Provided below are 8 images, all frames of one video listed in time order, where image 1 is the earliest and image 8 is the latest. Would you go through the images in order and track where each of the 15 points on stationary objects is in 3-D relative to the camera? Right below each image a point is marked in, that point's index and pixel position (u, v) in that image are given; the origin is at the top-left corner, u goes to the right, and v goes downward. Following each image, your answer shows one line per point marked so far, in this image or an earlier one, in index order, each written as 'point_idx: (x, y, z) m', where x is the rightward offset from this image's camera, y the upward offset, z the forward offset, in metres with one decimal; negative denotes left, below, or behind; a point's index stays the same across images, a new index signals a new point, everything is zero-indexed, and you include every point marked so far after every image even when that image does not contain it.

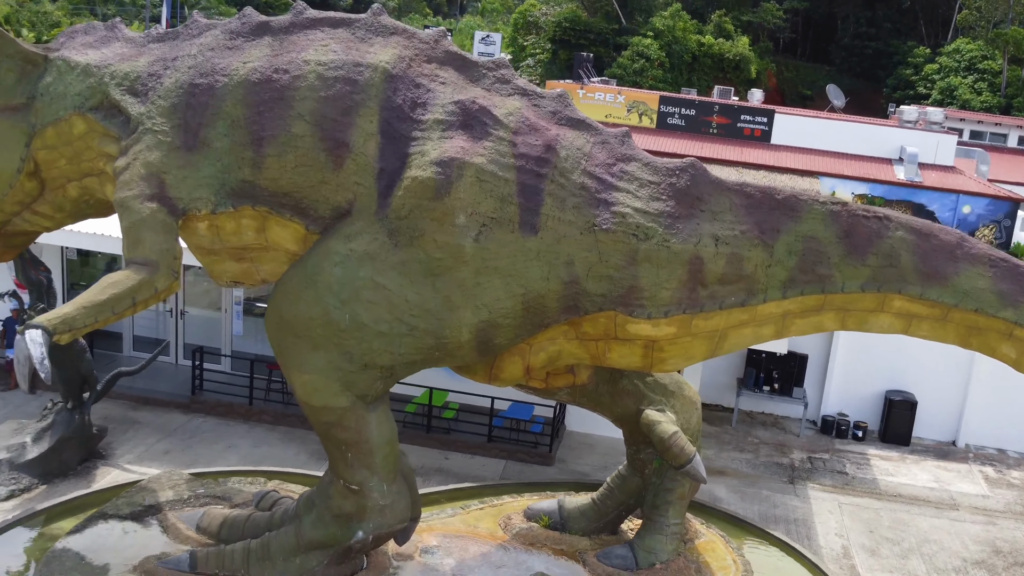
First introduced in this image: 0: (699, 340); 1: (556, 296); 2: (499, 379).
0: (+1.3, -0.3, +6.6) m
1: (+0.3, -0.1, +6.3) m
2: (-0.1, -0.6, +6.9) m
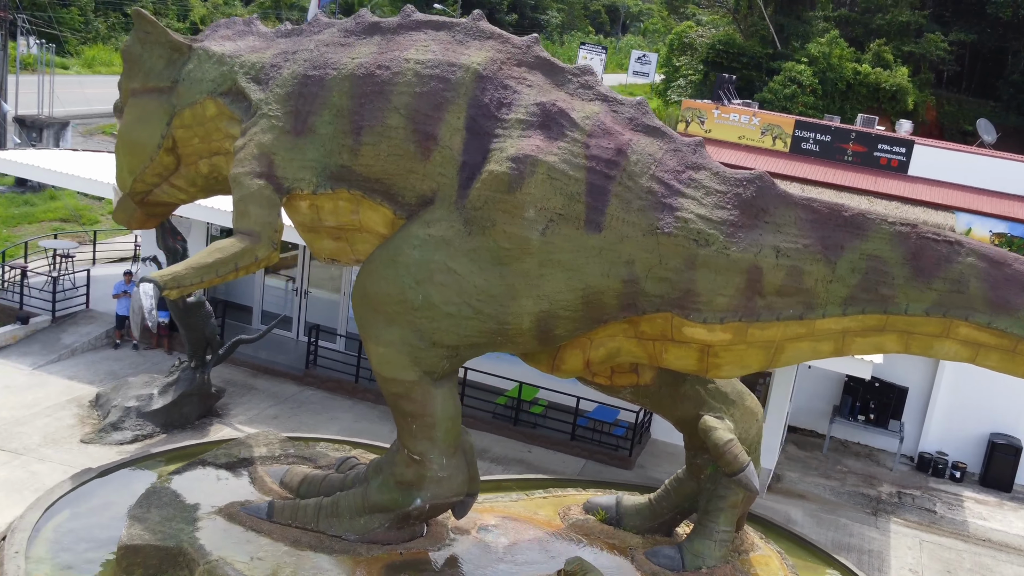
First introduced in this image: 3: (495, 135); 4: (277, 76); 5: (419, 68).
0: (+1.7, -0.4, +6.7) m
1: (+0.7, 0.0, +6.6) m
2: (+0.4, -0.6, +7.2) m
3: (-0.1, +1.1, +6.9) m
4: (-1.8, +1.6, +7.6) m
5: (-0.7, +1.6, +7.1) m
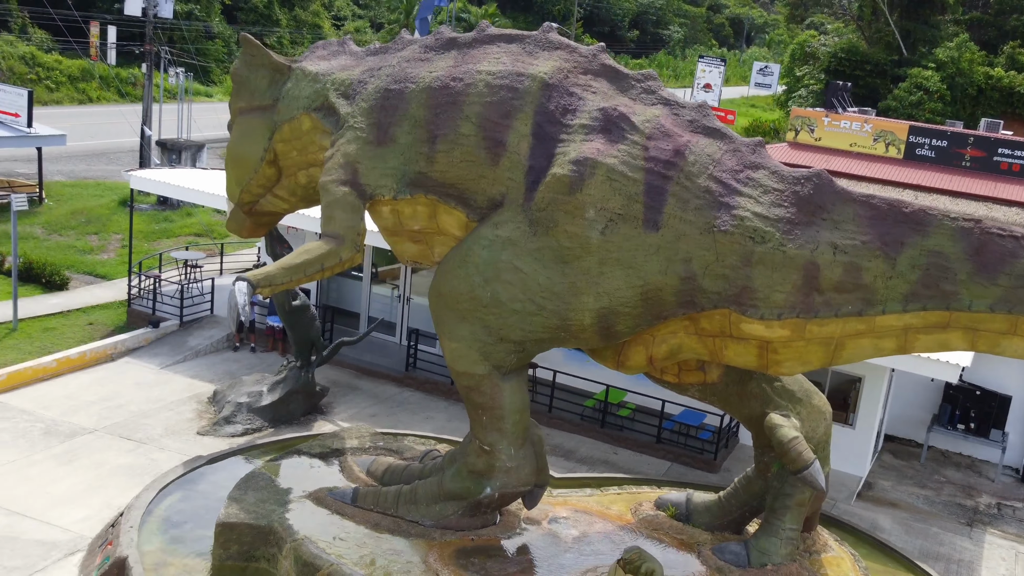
0: (+2.1, -0.4, +6.7) m
1: (+1.1, 0.0, +6.8) m
2: (+0.9, -0.6, +7.4) m
3: (+0.4, +1.1, +7.2) m
4: (-1.3, +1.6, +8.2) m
5: (-0.2, +1.6, +7.5) m
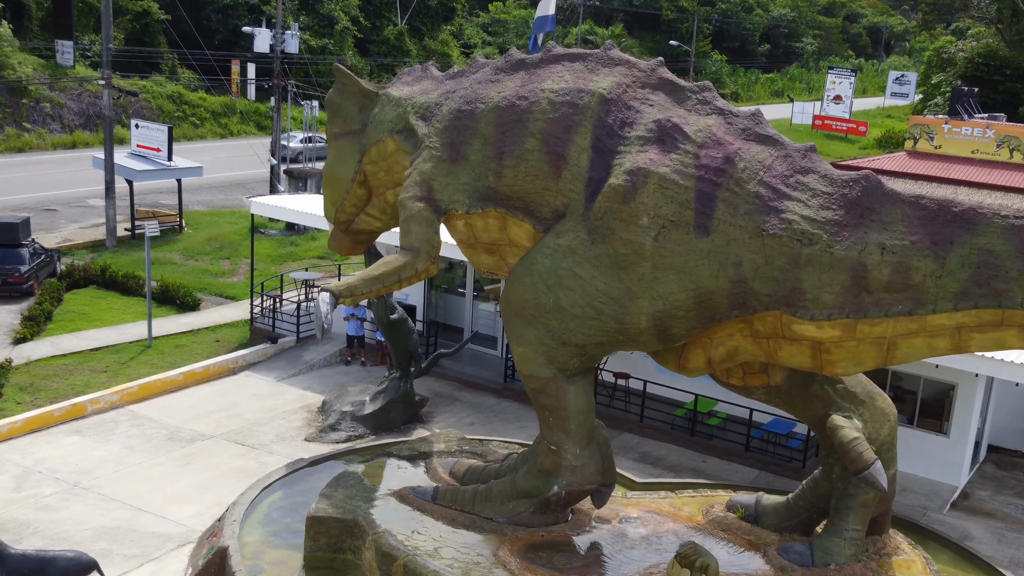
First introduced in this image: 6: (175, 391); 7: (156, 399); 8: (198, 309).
0: (+2.5, -0.4, +6.8) m
1: (+1.5, 0.0, +7.0) m
2: (+1.4, -0.6, +7.7) m
3: (+0.8, +1.0, +7.5) m
4: (-0.7, +1.5, +8.7) m
5: (+0.3, +1.5, +7.9) m
6: (-4.5, -1.4, +13.3) m
7: (-4.7, -1.5, +13.0) m
8: (-5.8, -0.4, +18.3) m
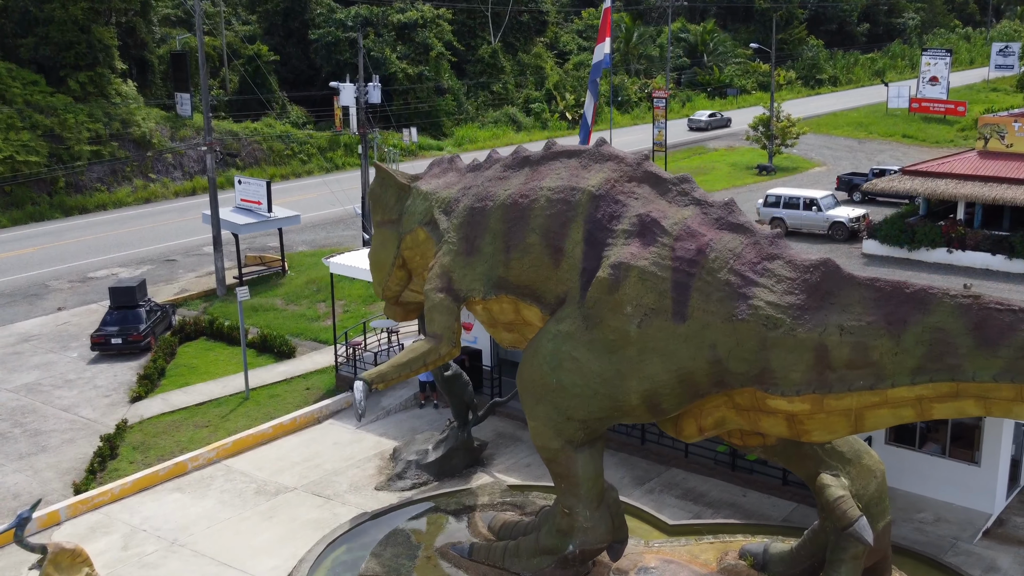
0: (+2.5, -1.0, +7.4) m
1: (+1.5, -0.7, +7.8) m
2: (+1.5, -1.3, +8.4) m
3: (+0.8, +0.4, +8.4) m
4: (-0.5, +0.8, +9.7) m
5: (+0.3, +0.8, +8.8) m
6: (-3.7, -2.3, +14.7) m
7: (-3.9, -2.4, +14.4) m
8: (-4.4, -1.4, +19.8) m
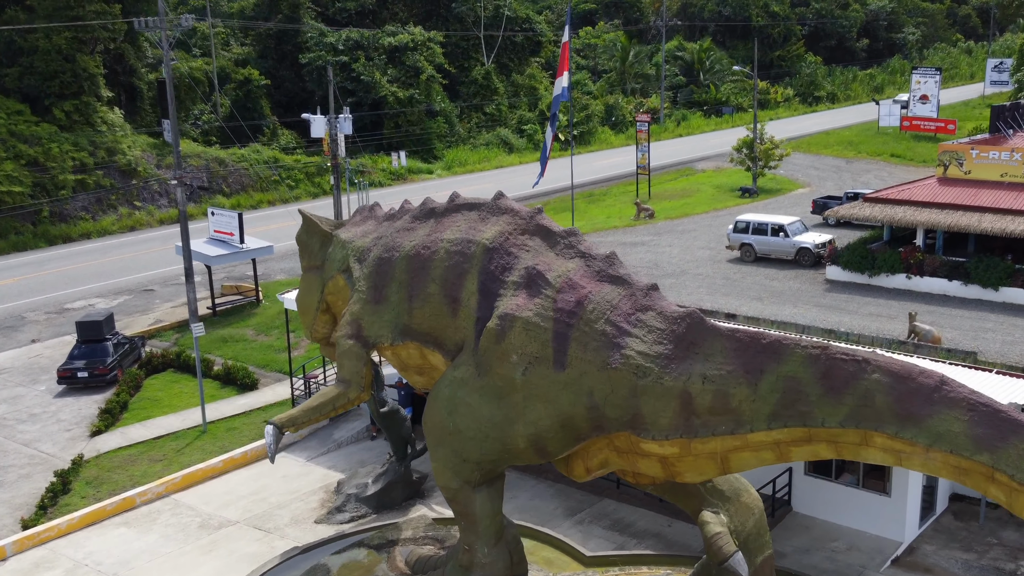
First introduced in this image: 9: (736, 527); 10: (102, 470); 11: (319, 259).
0: (+1.5, -1.4, +7.9) m
1: (+0.6, -1.1, +8.2) m
2: (+0.6, -1.7, +8.9) m
3: (-0.1, -0.1, +8.8) m
4: (-1.5, +0.3, +10.2) m
5: (-0.6, +0.4, +9.3) m
6: (-4.5, -2.9, +15.2) m
7: (-4.7, -3.0, +14.8) m
8: (-5.2, -2.1, +20.3) m
9: (+2.0, -2.1, +8.6) m
10: (-6.7, -3.0, +16.0) m
11: (-2.2, +0.3, +11.3) m
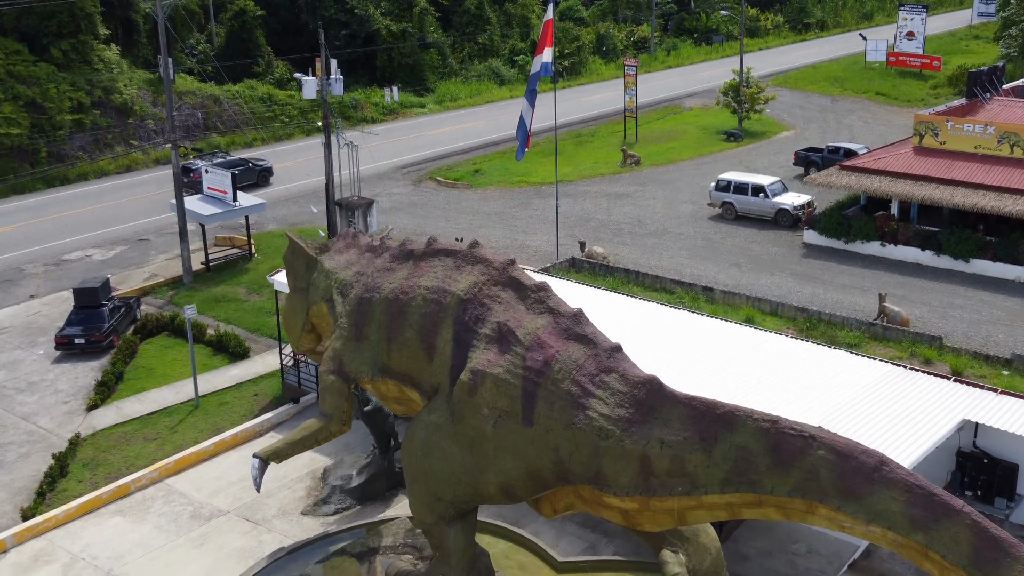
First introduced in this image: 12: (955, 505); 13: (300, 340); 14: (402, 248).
0: (+1.3, -1.9, +8.4) m
1: (+0.3, -1.6, +8.7) m
2: (+0.3, -2.2, +9.4) m
3: (-0.4, -0.5, +9.2) m
4: (-1.7, 0.0, +10.6) m
5: (-0.8, 0.0, +9.7) m
6: (-4.9, -2.8, +15.8) m
7: (-5.1, -2.9, +15.5) m
8: (-5.6, -1.5, +20.8) m
9: (+1.7, -2.6, +9.2) m
10: (-7.0, -2.7, +16.6) m
11: (-2.5, +0.1, +11.6) m
12: (+3.1, -1.5, +6.9) m
13: (-2.5, -0.6, +11.7) m
14: (-1.2, +0.5, +10.4) m
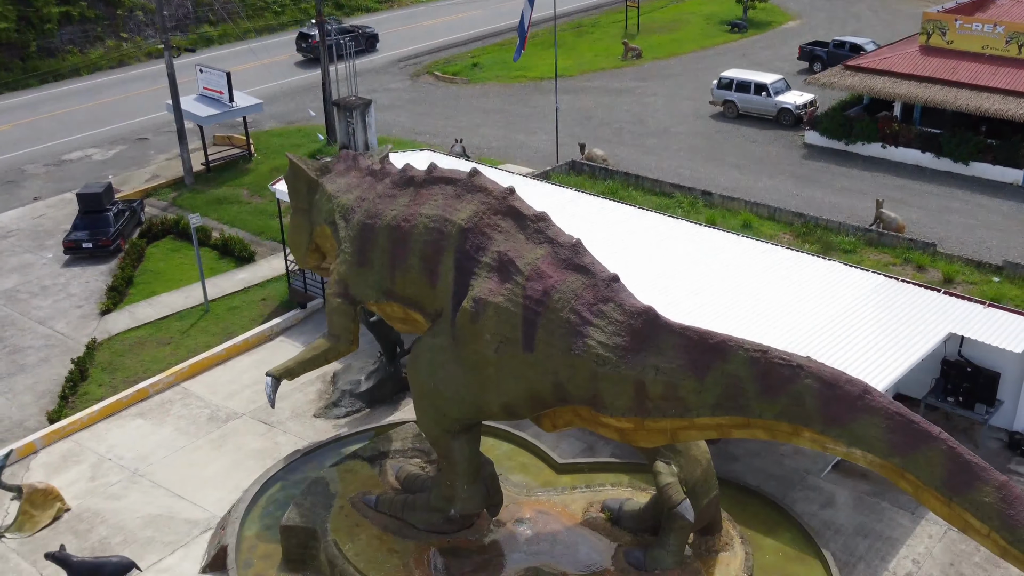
0: (+1.3, -1.3, +9.0) m
1: (+0.4, -1.0, +9.2) m
2: (+0.3, -1.4, +10.0) m
3: (-0.4, +0.1, +9.6) m
4: (-1.7, +0.8, +10.8) m
5: (-0.8, +0.7, +10.0) m
6: (-4.9, -1.3, +16.4) m
7: (-5.0, -1.4, +16.1) m
8: (-5.6, +0.6, +21.2) m
9: (+1.7, -1.9, +9.8) m
10: (-7.0, -1.2, +17.2) m
11: (-2.5, +1.1, +11.9) m
12: (+3.2, -1.1, +7.4) m
13: (-2.5, +0.4, +12.1) m
14: (-1.2, +1.3, +10.6) m
